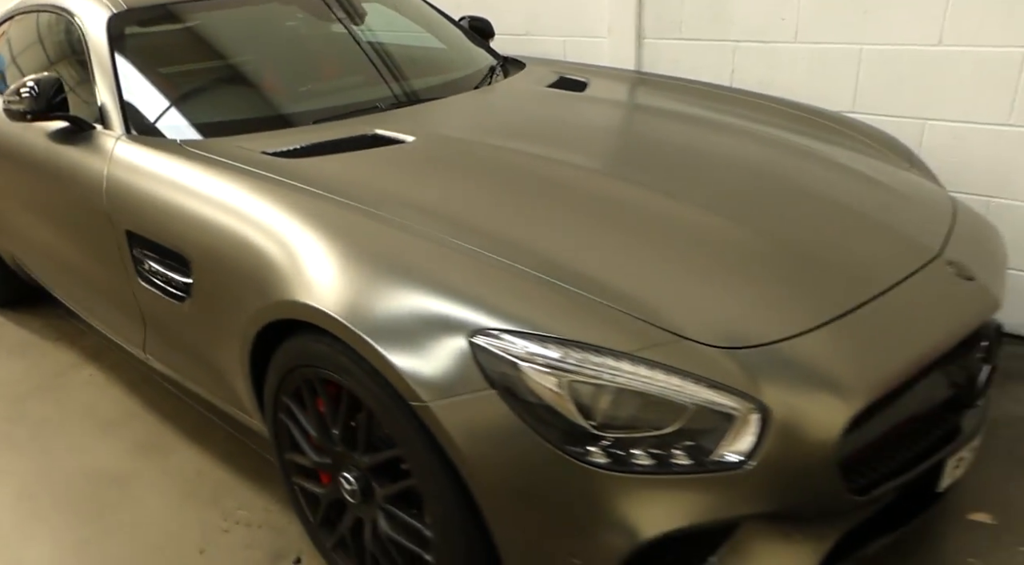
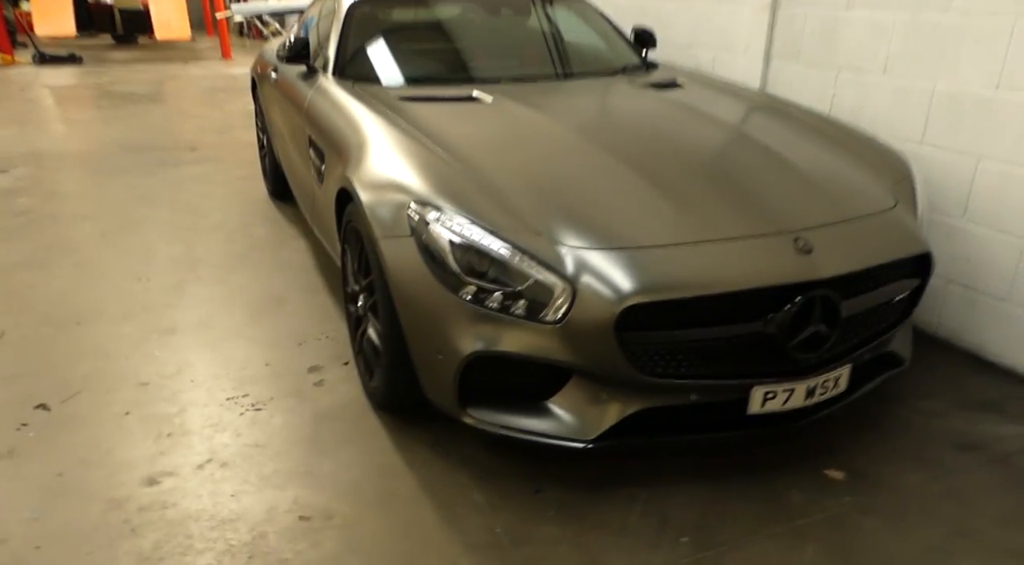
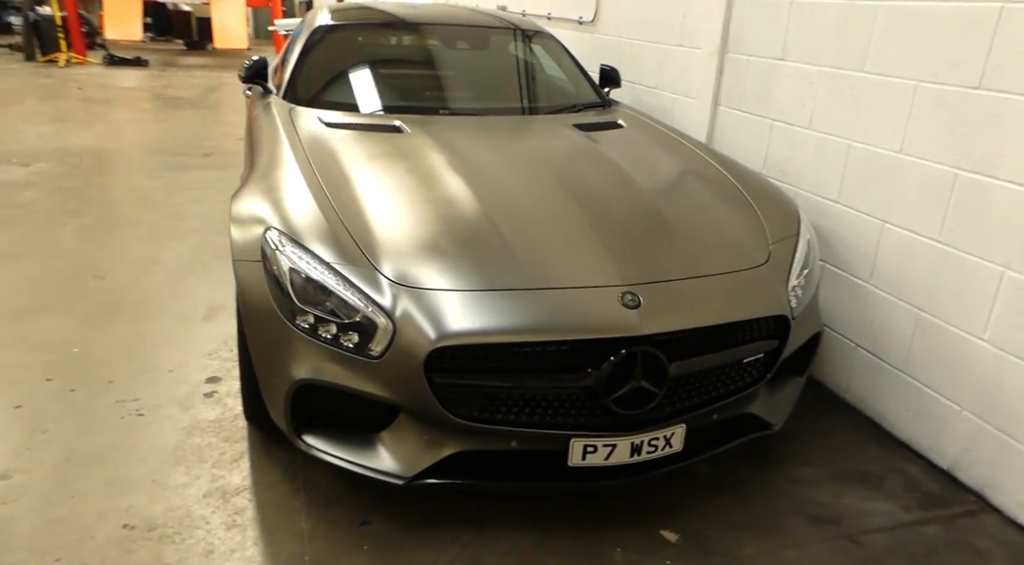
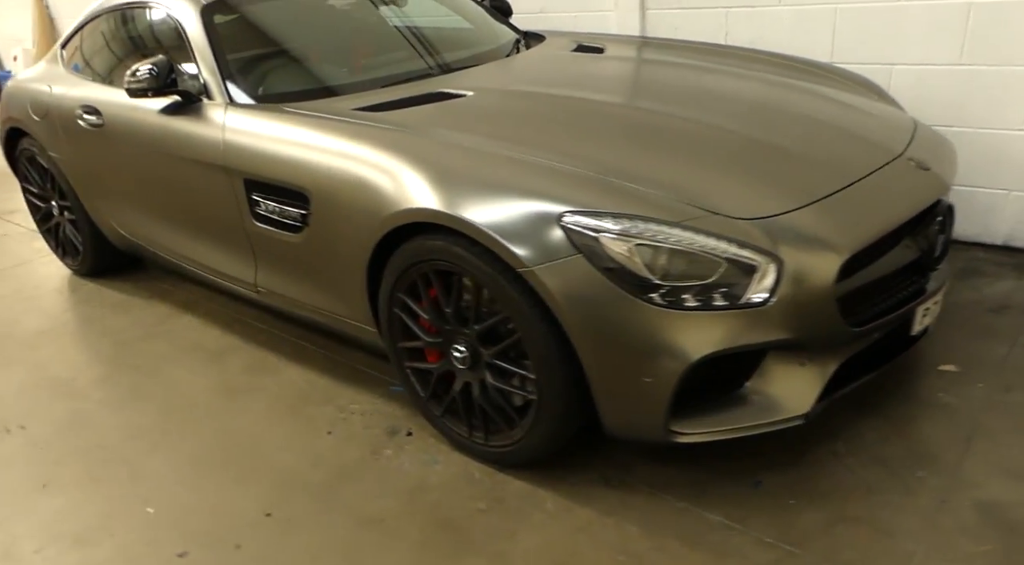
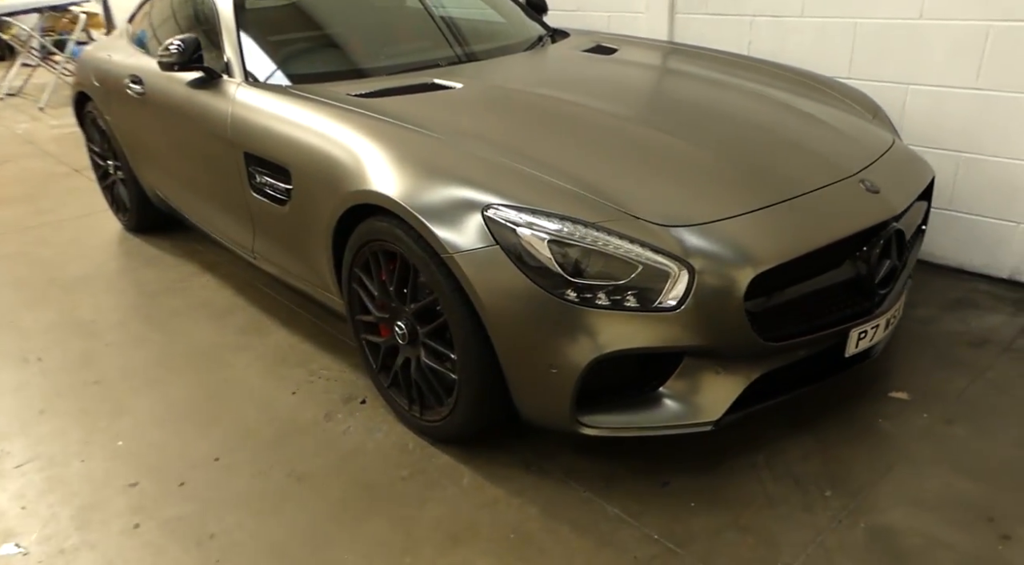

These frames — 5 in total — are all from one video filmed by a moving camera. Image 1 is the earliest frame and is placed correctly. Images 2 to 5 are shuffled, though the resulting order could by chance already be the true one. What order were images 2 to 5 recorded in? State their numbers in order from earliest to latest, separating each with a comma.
3, 2, 5, 4
